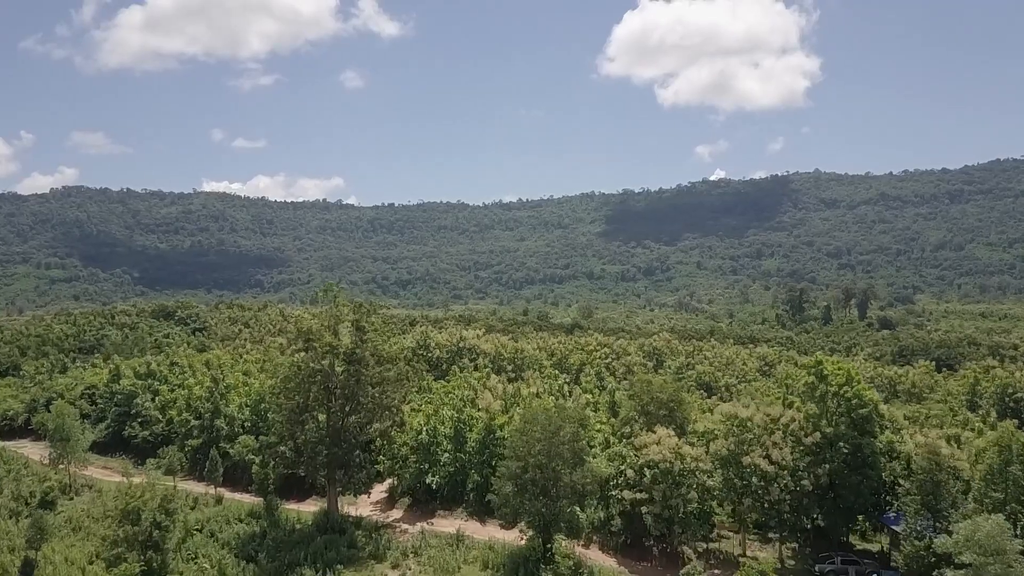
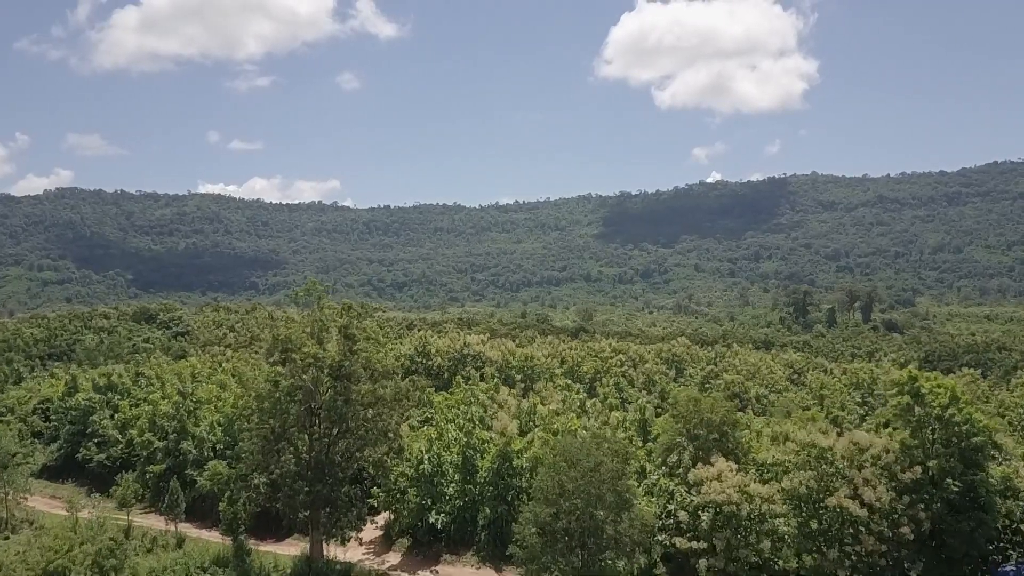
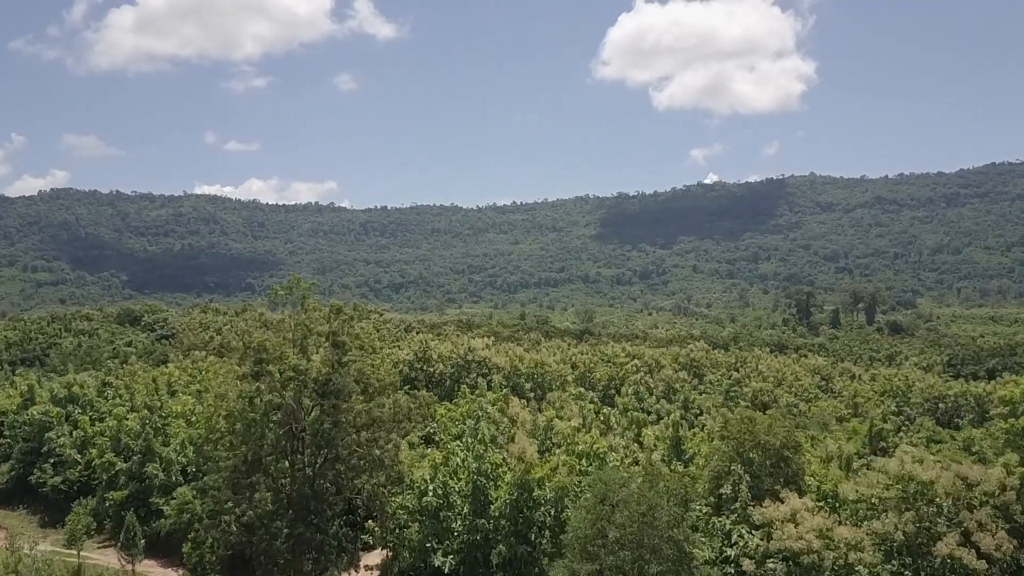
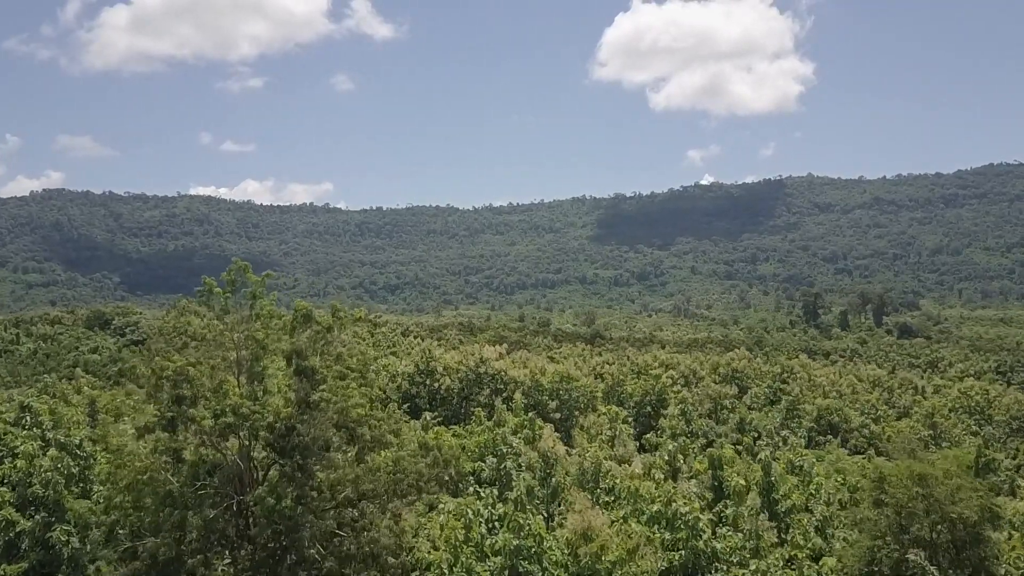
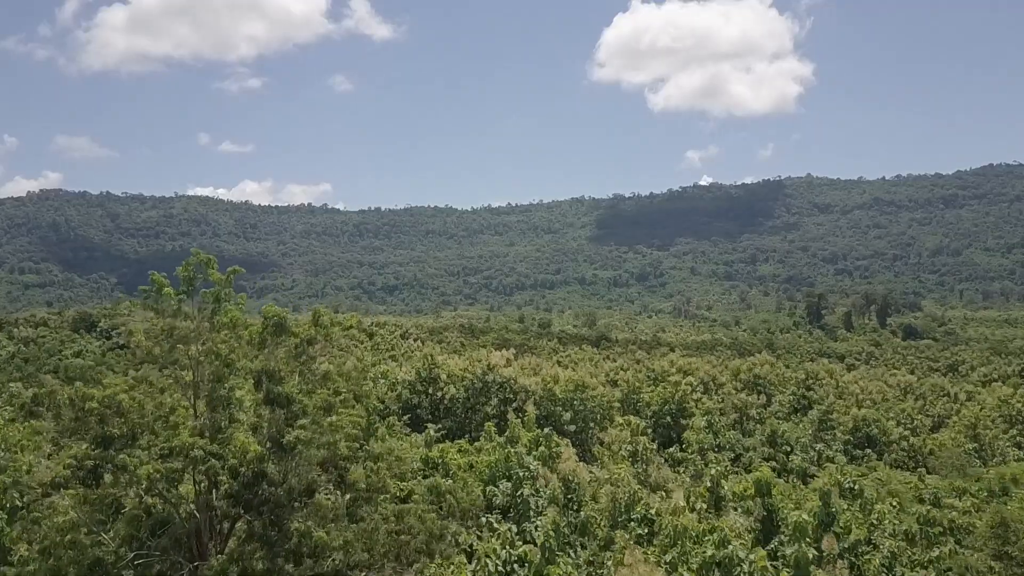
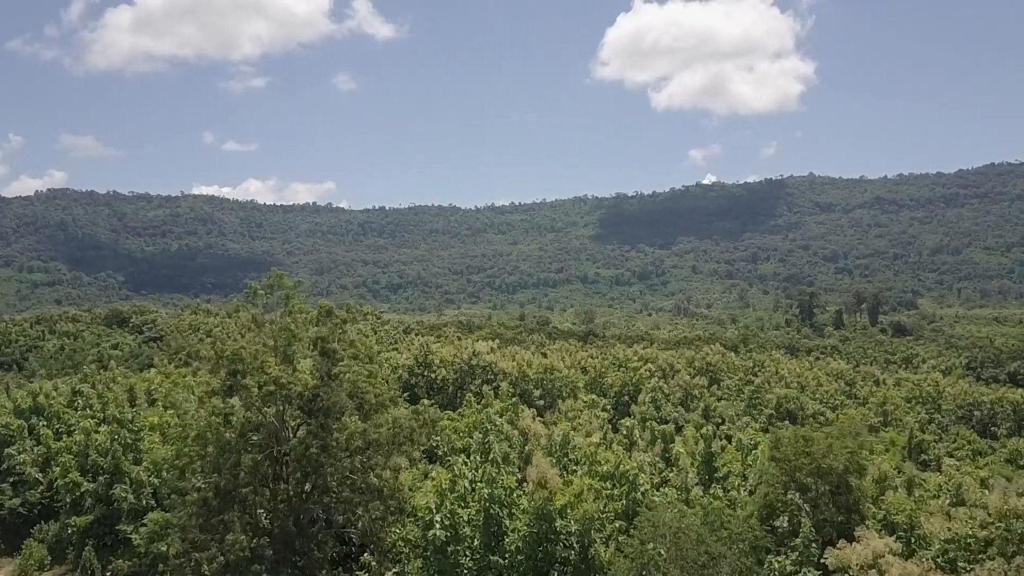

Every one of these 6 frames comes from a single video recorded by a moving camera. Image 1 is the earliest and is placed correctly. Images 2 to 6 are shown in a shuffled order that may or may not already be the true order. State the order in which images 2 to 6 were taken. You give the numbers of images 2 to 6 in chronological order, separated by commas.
2, 3, 6, 4, 5
